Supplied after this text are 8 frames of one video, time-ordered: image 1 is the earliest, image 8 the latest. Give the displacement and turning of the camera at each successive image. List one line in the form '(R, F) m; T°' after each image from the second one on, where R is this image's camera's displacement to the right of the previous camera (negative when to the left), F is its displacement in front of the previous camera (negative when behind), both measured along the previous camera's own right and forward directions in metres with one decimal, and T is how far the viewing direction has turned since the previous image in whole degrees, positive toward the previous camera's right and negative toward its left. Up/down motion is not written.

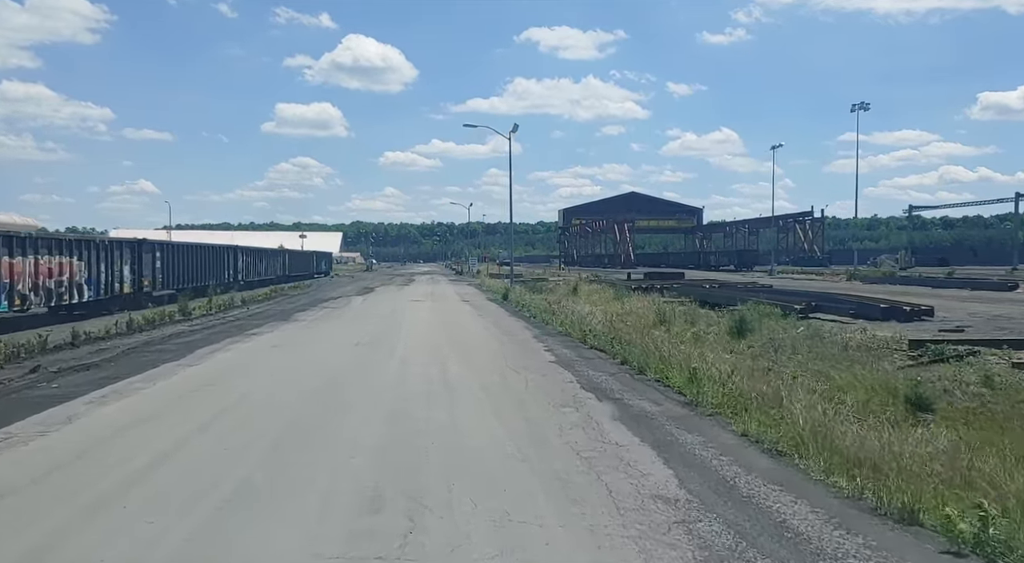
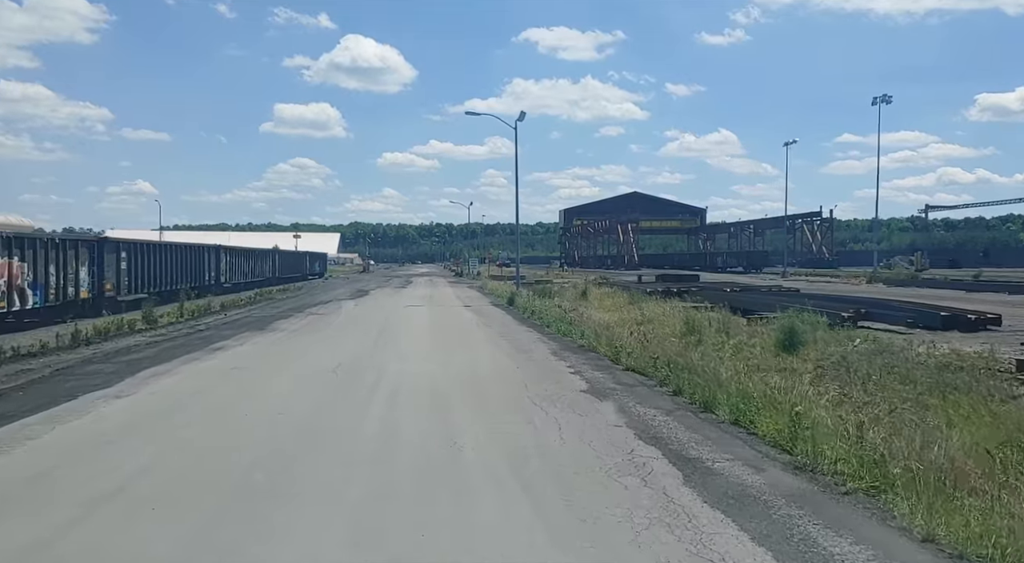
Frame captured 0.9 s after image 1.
(-0.4, +3.4) m; 0°
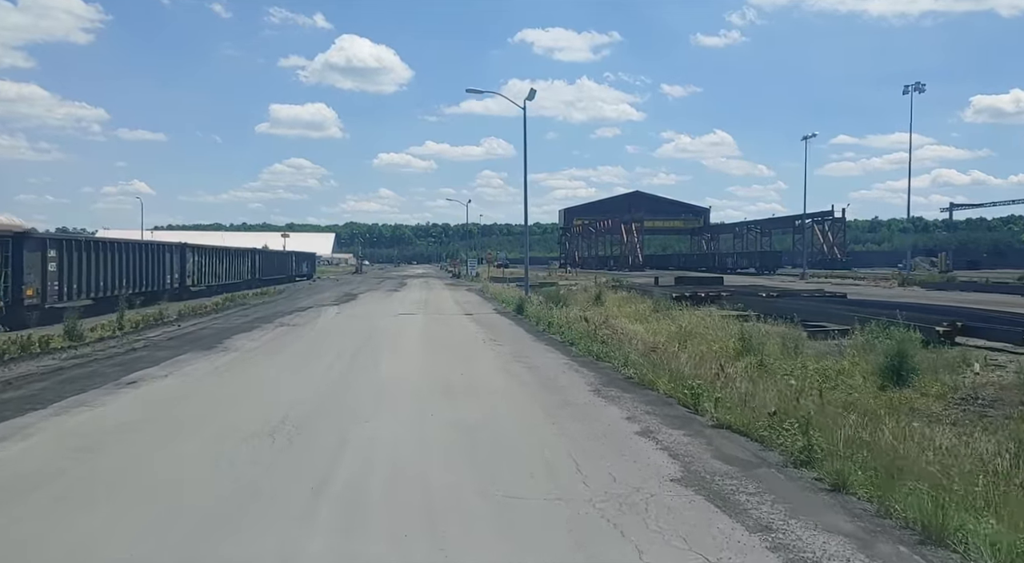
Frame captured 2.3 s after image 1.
(-0.5, +4.9) m; 0°
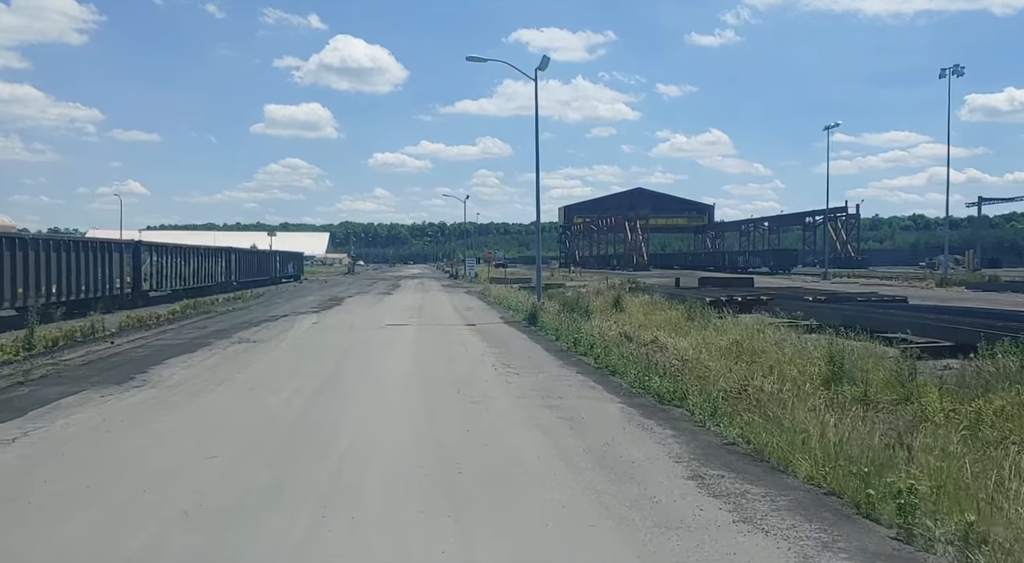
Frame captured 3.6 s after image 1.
(-0.5, +4.9) m; 0°
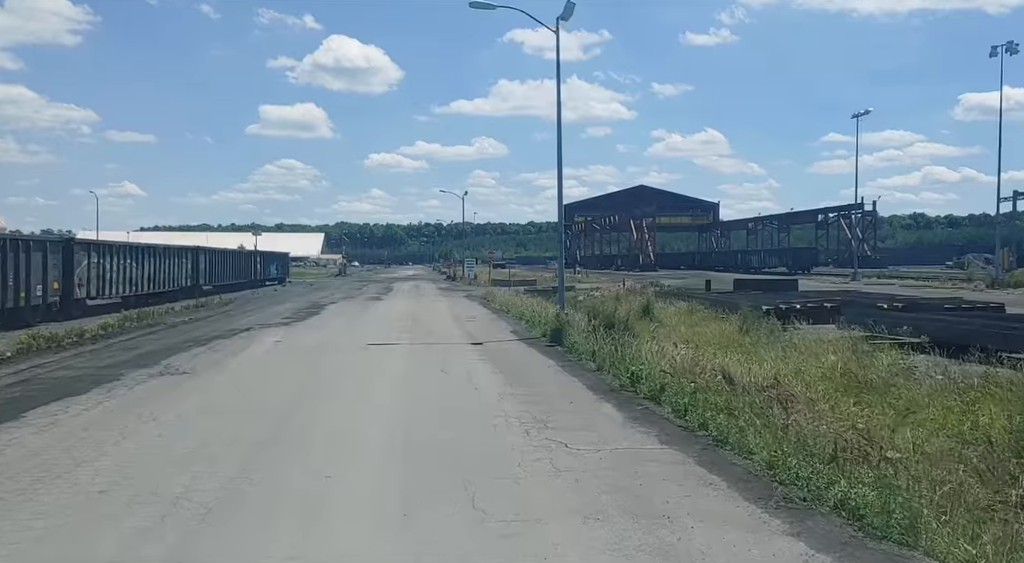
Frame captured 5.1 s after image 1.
(-0.5, +5.4) m; 0°
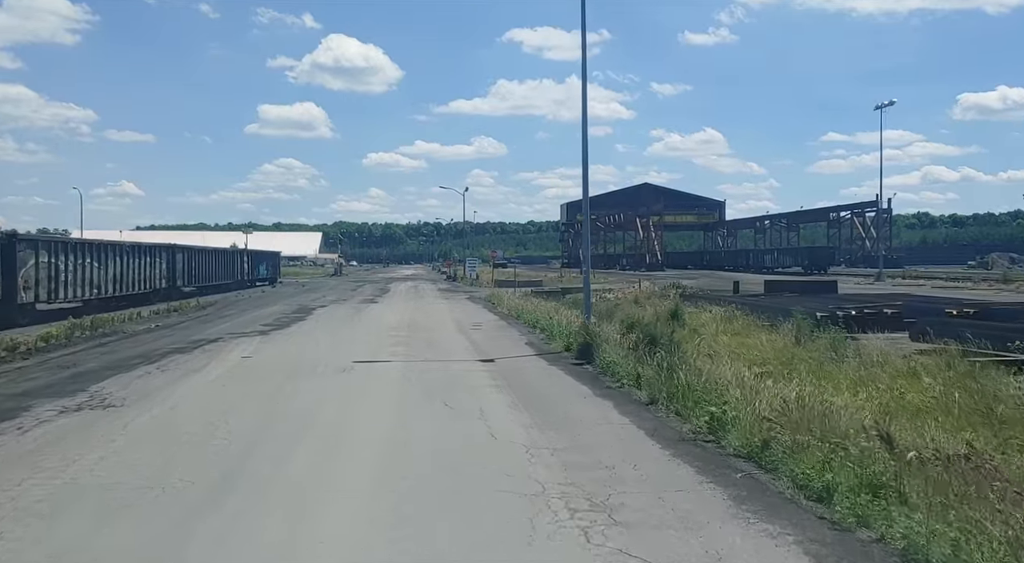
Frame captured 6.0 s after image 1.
(-0.4, +3.4) m; 0°
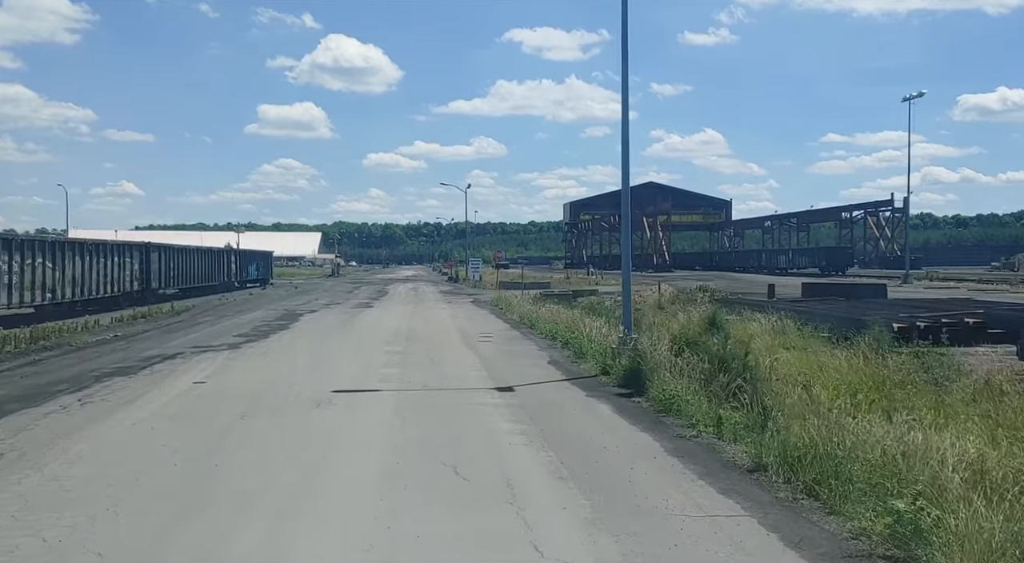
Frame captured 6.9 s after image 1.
(-0.4, +3.4) m; 0°
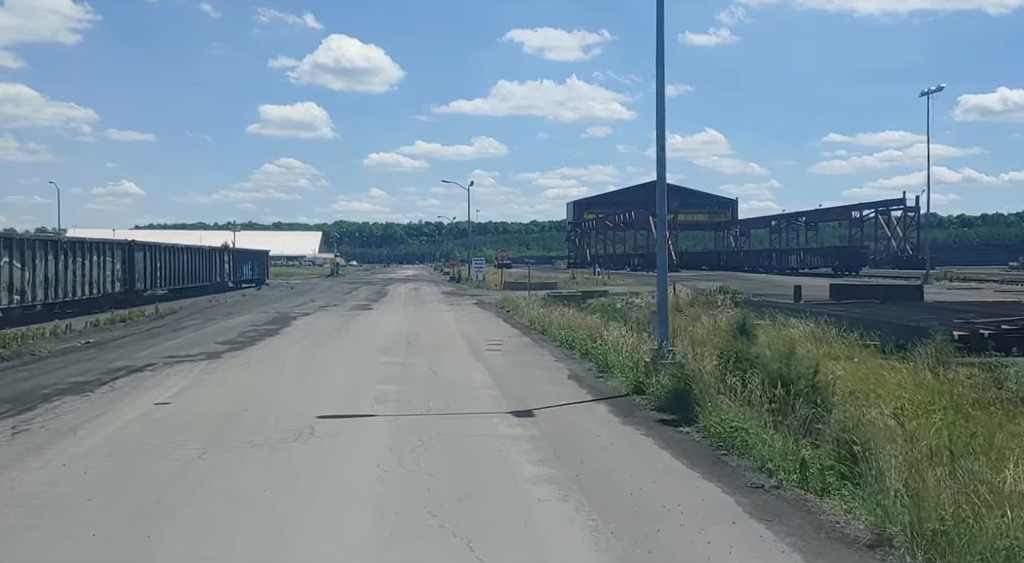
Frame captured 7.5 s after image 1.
(-0.2, +2.0) m; 0°
